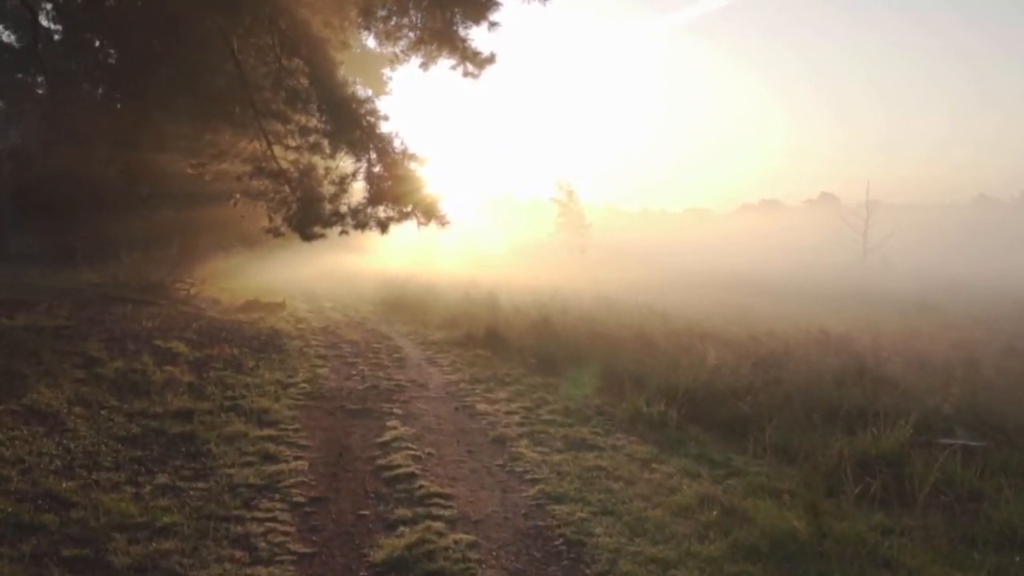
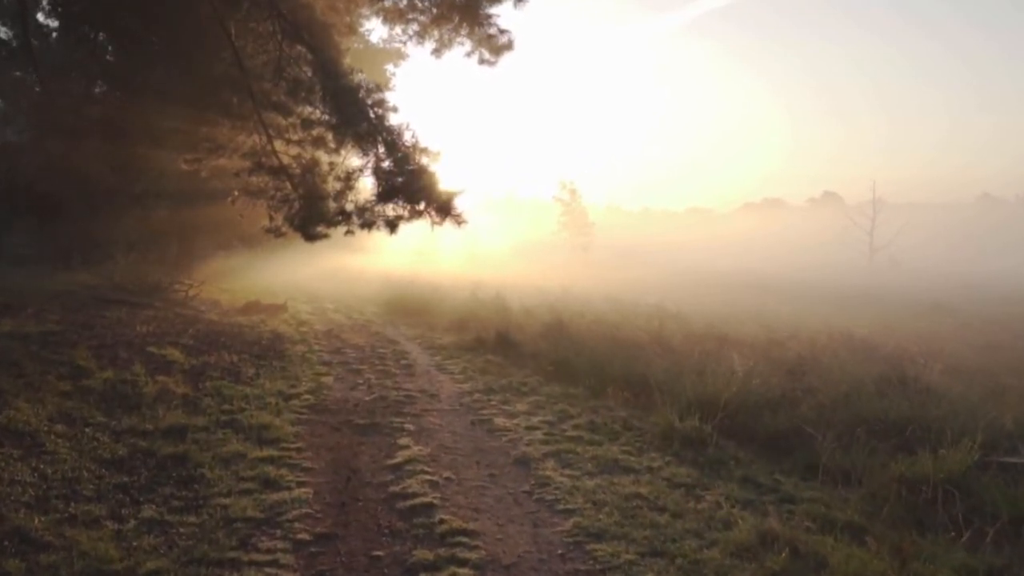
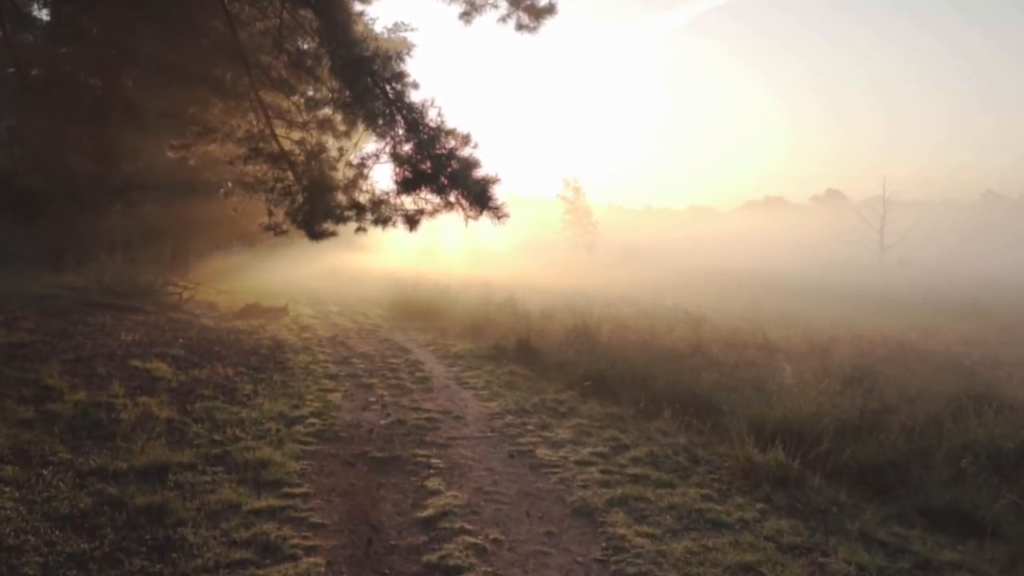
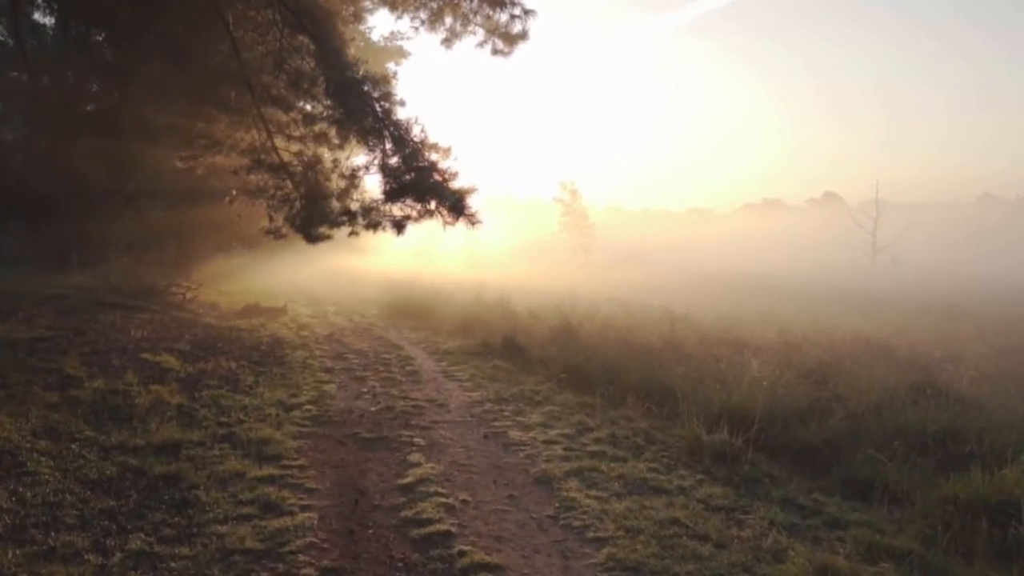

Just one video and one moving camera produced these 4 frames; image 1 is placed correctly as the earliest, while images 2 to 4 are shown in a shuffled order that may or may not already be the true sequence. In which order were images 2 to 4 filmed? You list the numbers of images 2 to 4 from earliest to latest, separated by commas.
2, 4, 3
